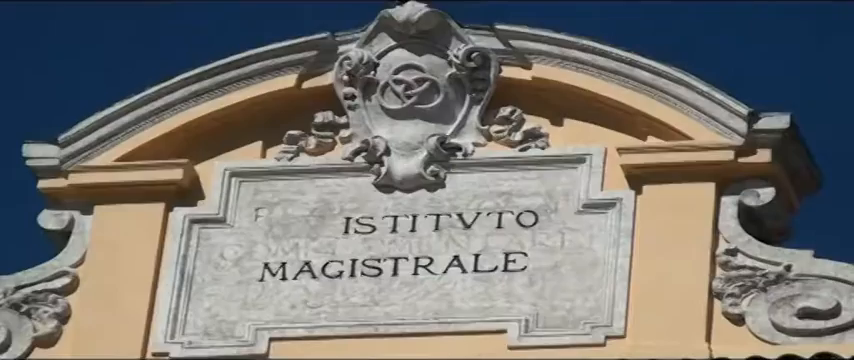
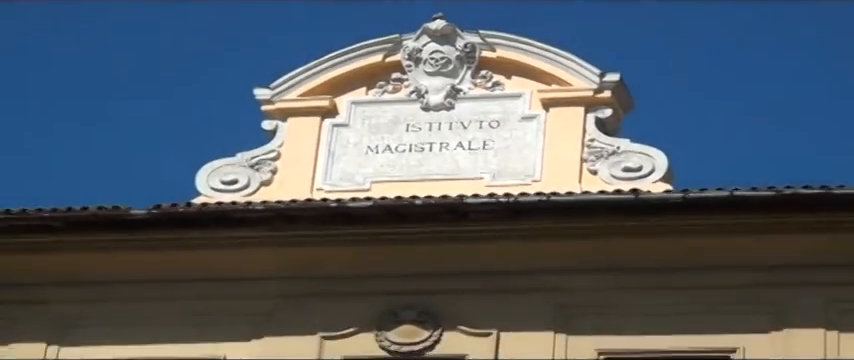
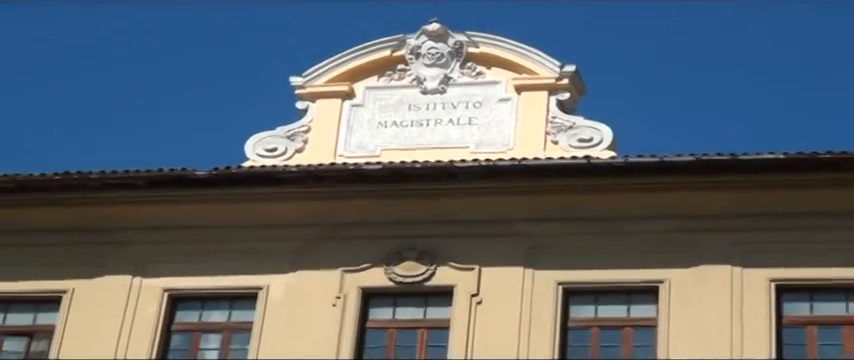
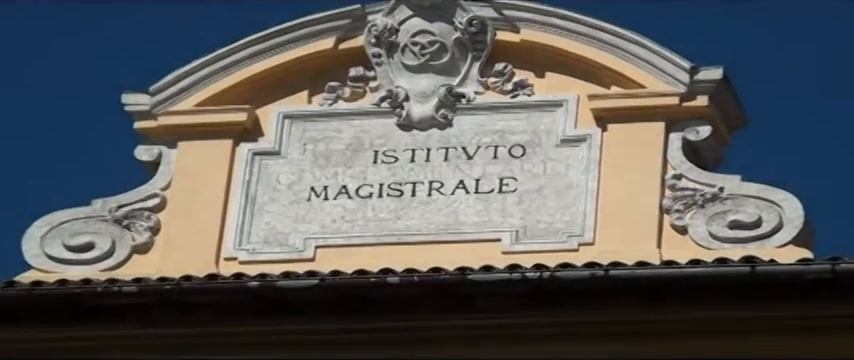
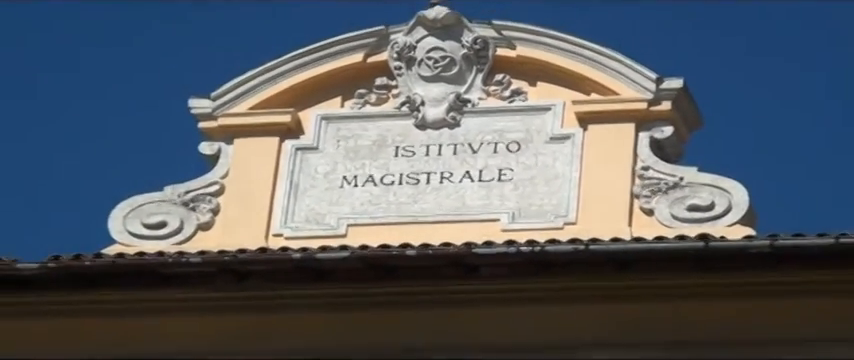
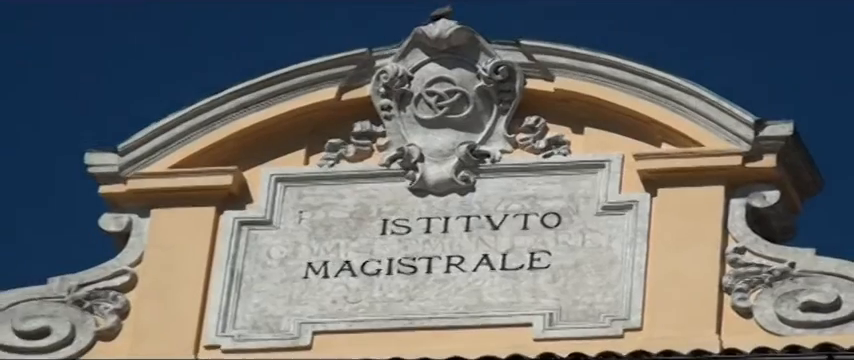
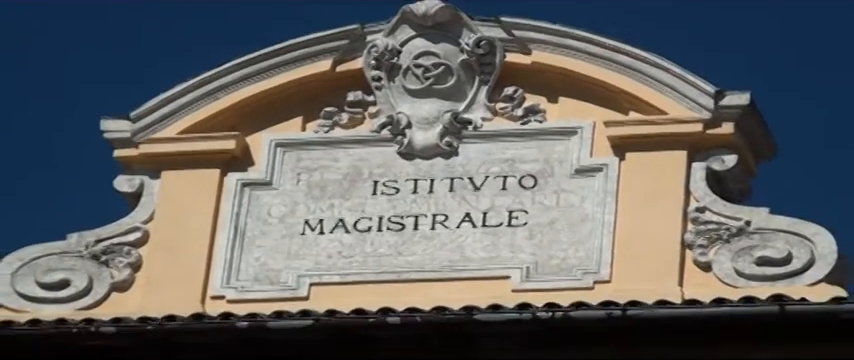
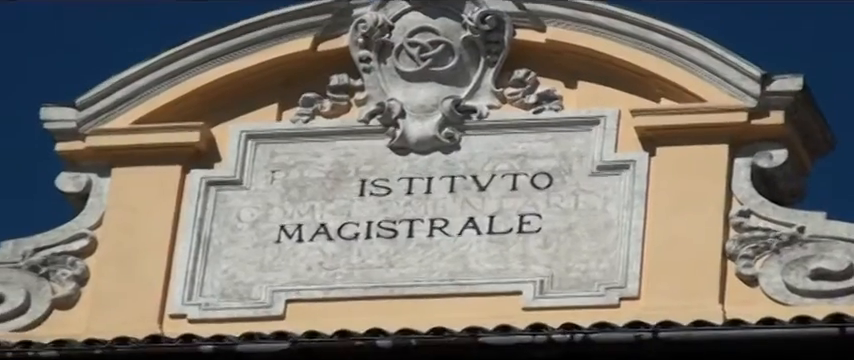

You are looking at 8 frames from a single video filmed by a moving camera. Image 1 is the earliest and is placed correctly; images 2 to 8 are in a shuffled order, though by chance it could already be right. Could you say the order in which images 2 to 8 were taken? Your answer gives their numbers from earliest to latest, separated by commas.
8, 6, 7, 4, 5, 2, 3
